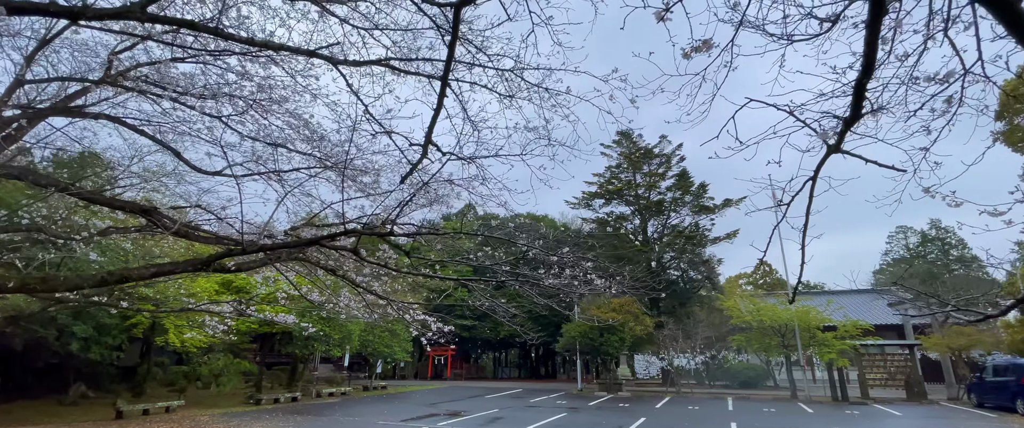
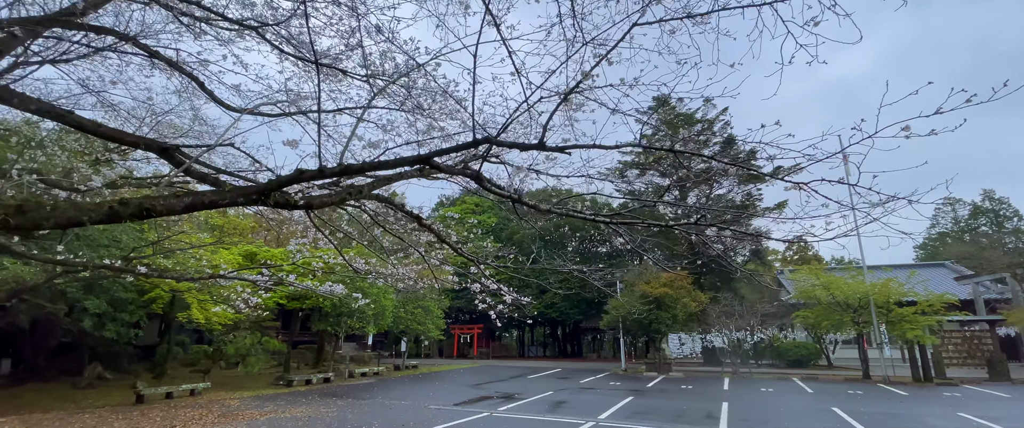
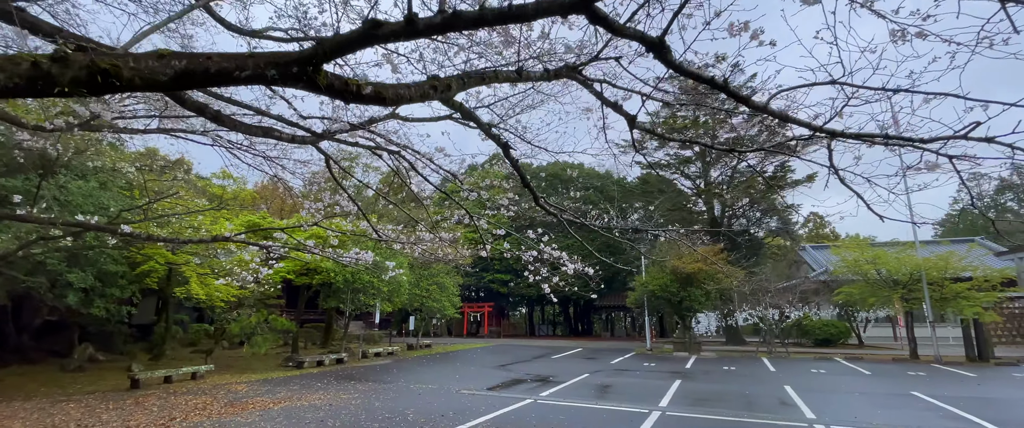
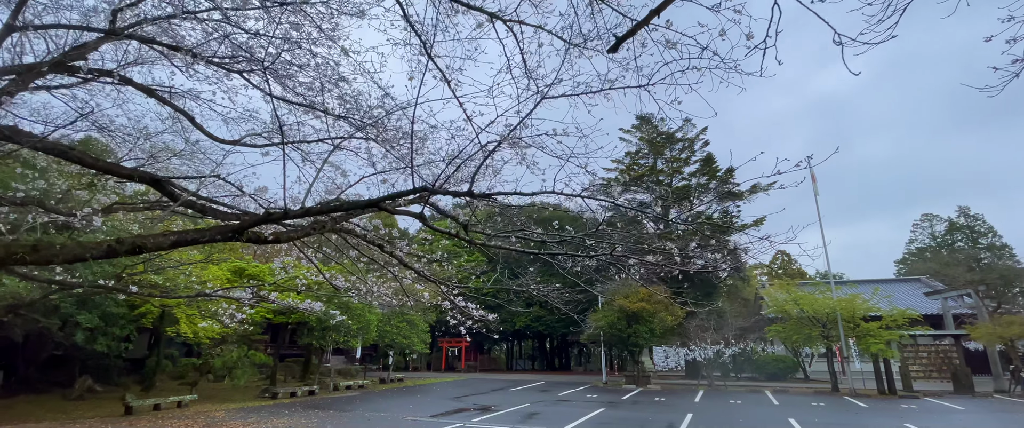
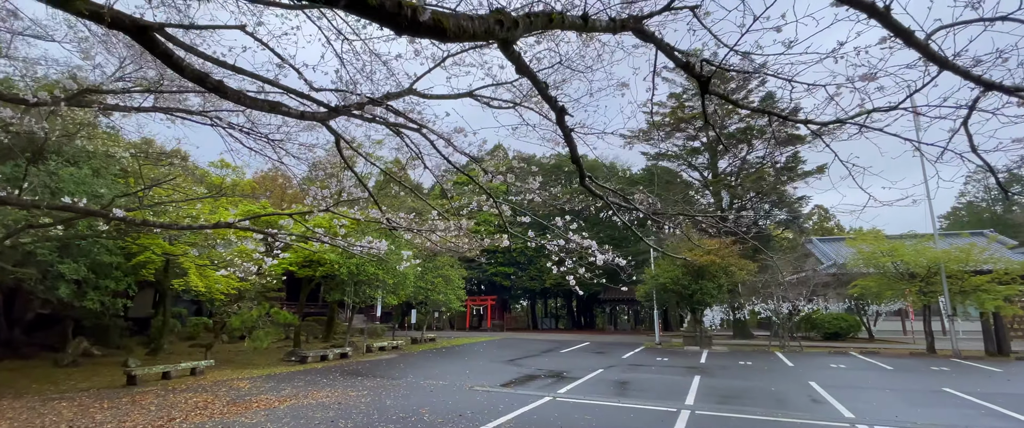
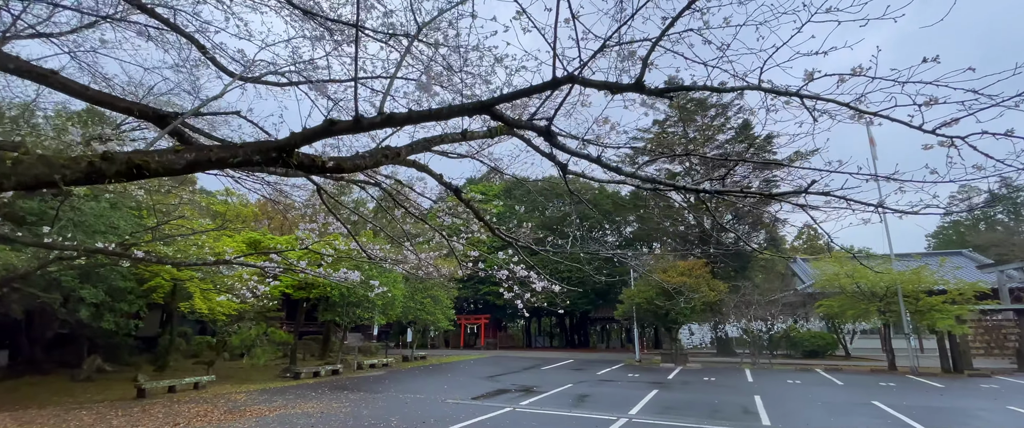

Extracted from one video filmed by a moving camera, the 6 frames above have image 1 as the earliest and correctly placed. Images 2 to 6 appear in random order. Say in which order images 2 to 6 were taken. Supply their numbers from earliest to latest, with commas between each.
4, 2, 6, 3, 5
